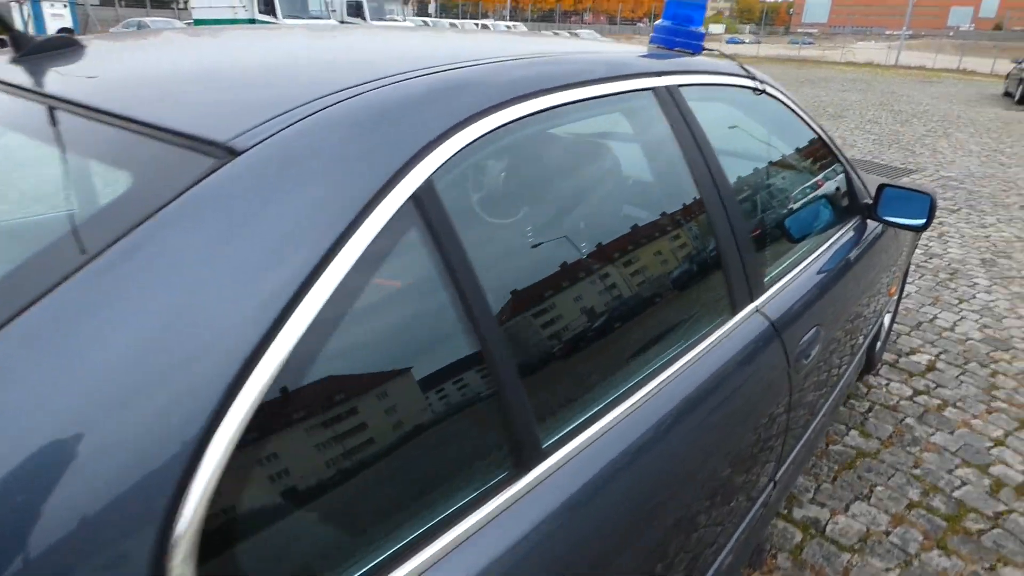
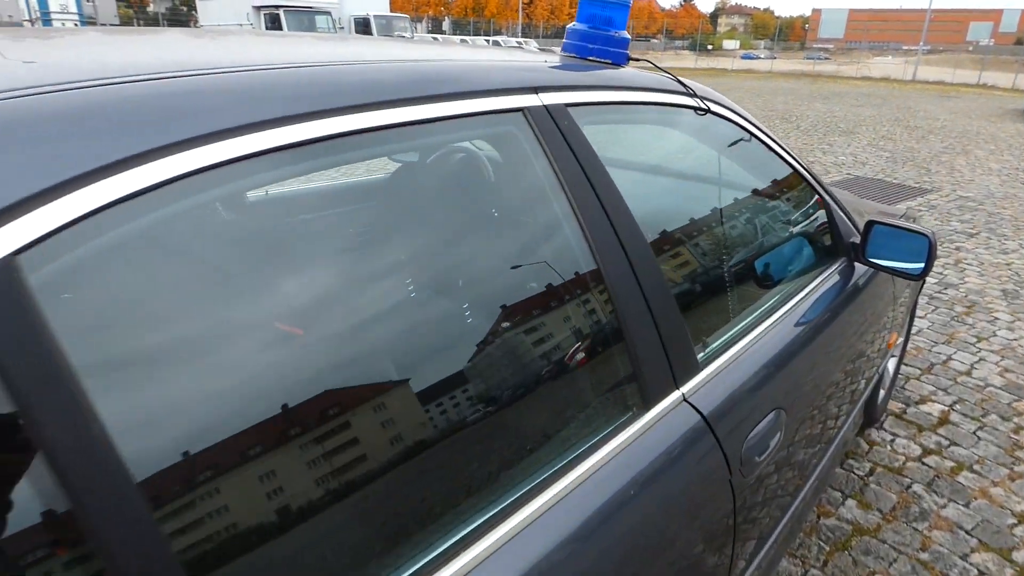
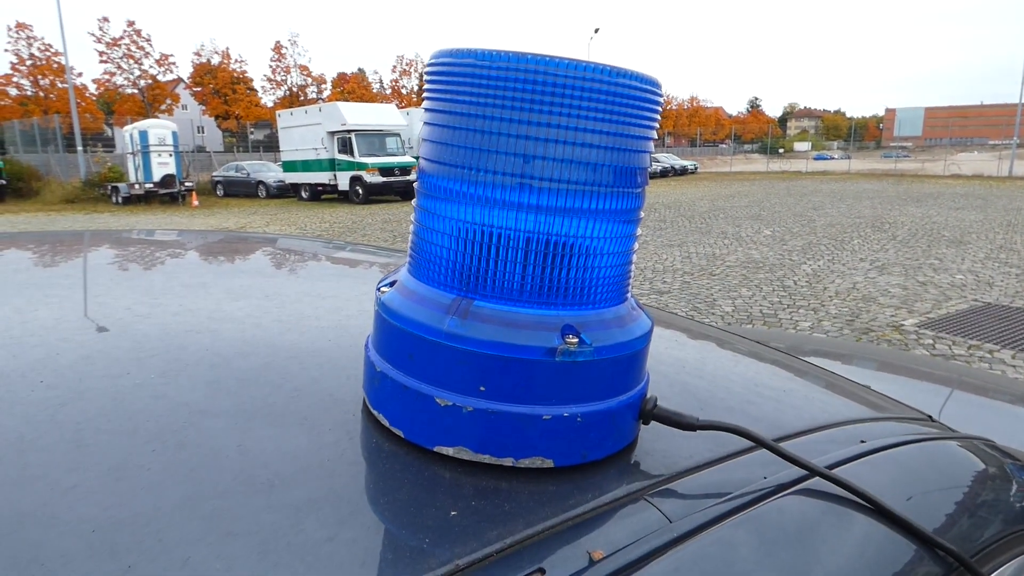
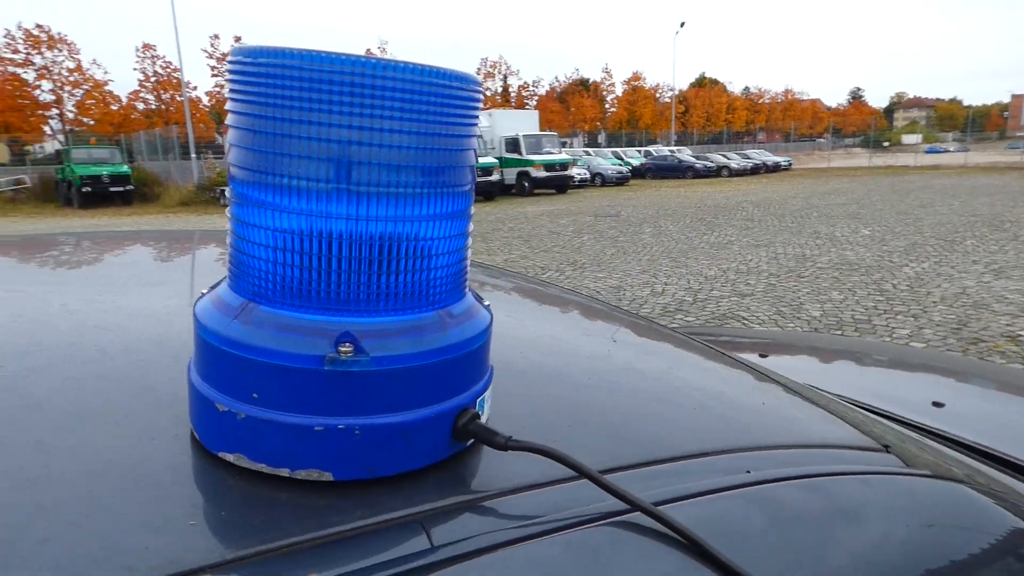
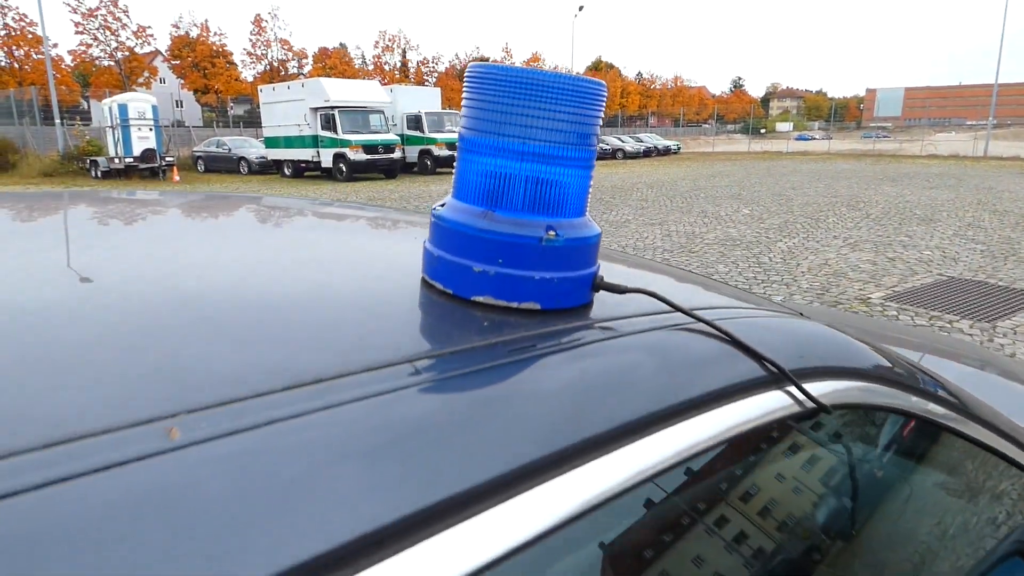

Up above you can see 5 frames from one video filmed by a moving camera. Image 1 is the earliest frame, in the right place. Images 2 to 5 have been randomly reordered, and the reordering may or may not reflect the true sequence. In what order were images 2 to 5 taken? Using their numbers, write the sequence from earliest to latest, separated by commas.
2, 5, 3, 4
